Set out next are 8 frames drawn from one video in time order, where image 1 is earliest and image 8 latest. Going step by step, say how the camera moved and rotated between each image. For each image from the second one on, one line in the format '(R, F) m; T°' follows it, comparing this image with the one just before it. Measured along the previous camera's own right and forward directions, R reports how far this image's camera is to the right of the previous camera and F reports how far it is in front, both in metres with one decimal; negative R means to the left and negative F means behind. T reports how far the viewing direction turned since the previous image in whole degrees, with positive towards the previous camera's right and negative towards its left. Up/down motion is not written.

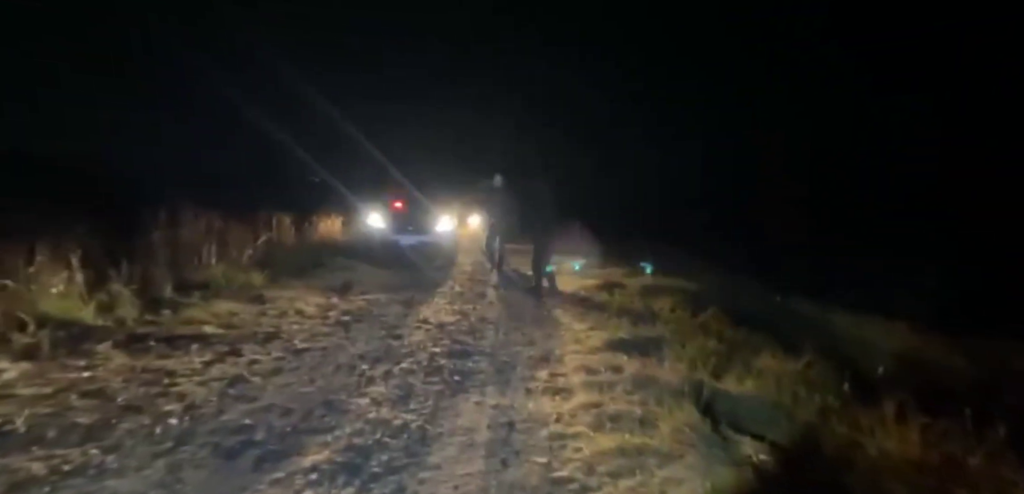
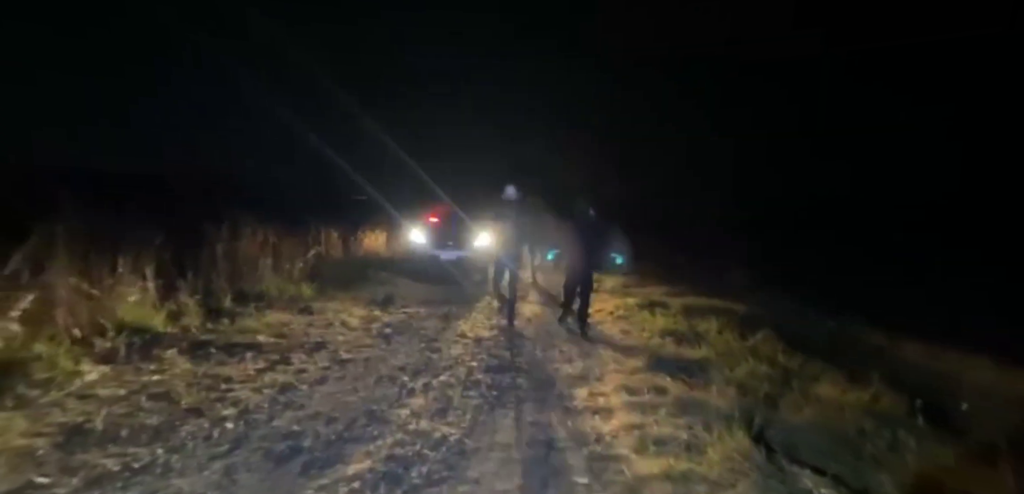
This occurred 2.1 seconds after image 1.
(0.0, -0.1) m; -5°
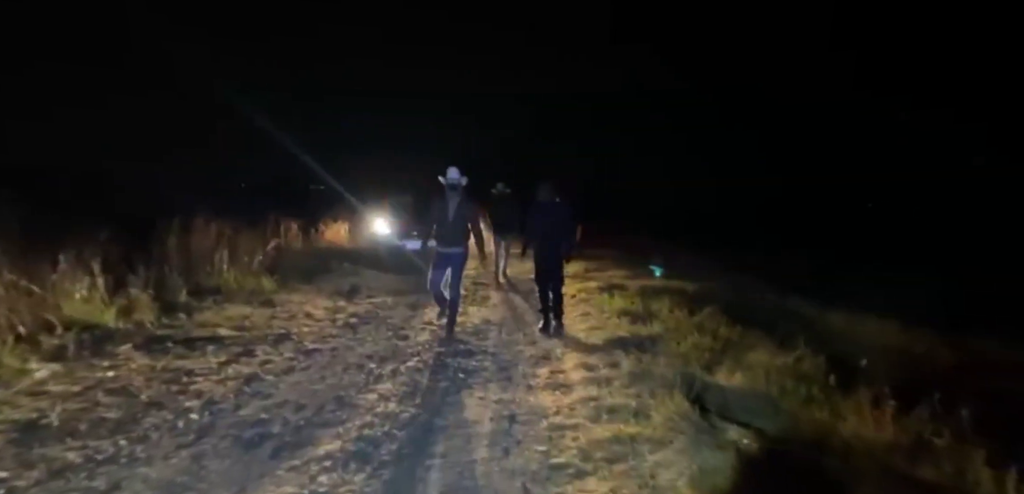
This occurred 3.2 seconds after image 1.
(0.0, -0.2) m; +4°
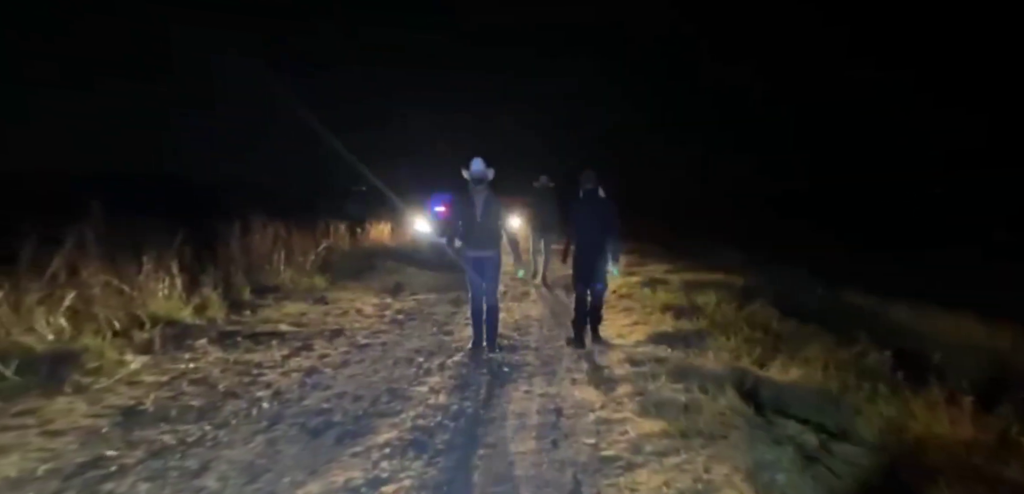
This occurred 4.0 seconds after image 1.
(-0.1, -0.2) m; -4°
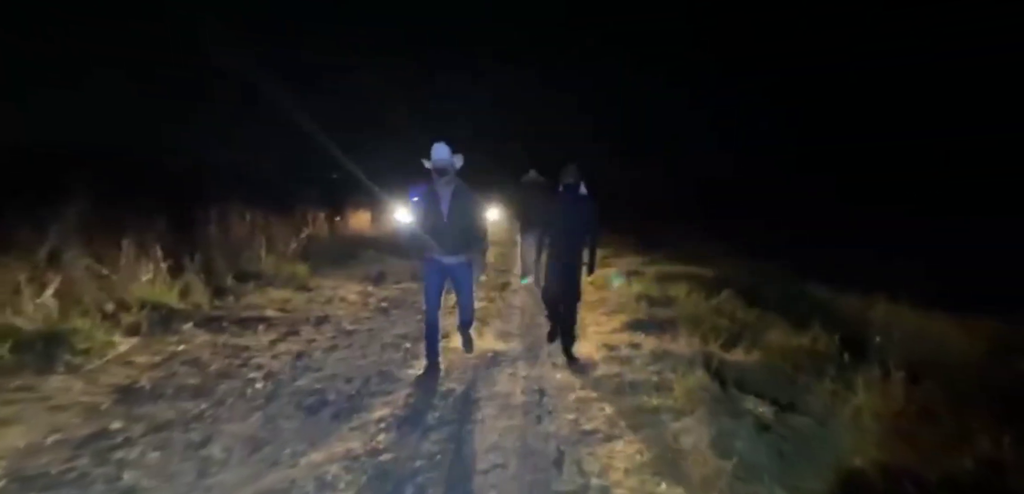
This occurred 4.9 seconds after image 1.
(-0.1, -0.2) m; +3°
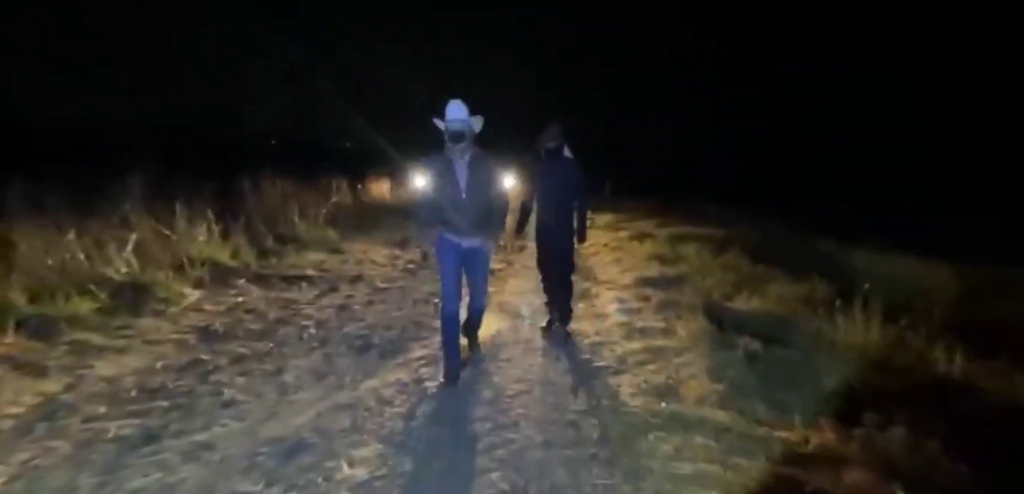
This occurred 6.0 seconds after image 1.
(-0.1, -0.6) m; -2°
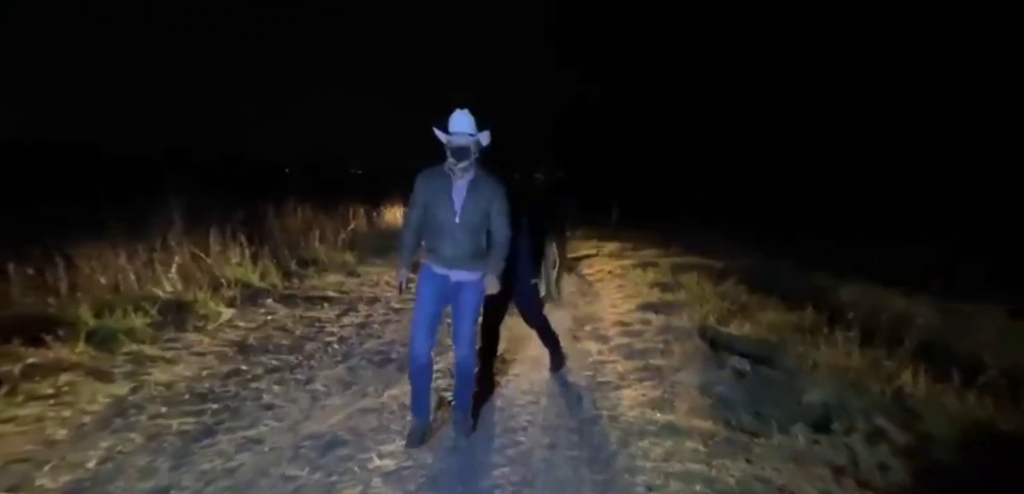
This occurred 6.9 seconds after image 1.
(0.0, -0.5) m; -1°
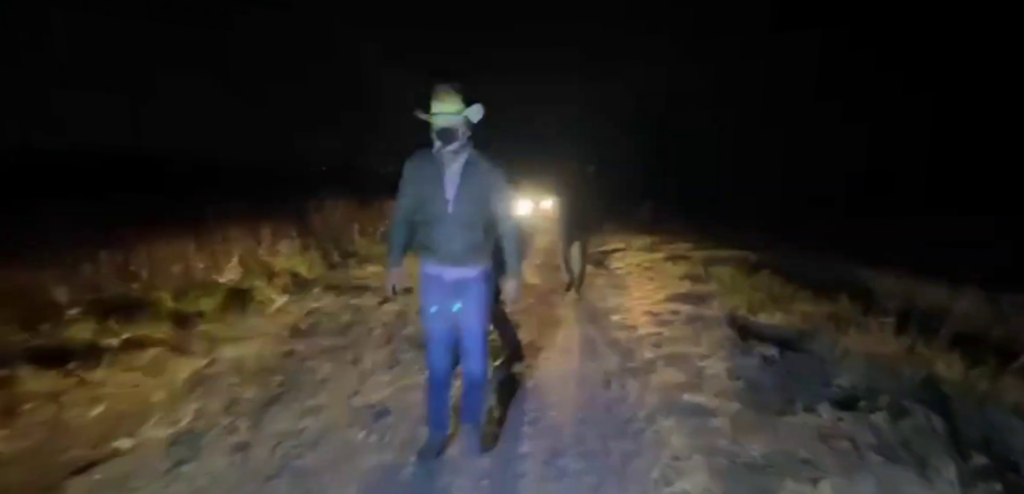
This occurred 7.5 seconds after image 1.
(0.0, -0.3) m; -3°
